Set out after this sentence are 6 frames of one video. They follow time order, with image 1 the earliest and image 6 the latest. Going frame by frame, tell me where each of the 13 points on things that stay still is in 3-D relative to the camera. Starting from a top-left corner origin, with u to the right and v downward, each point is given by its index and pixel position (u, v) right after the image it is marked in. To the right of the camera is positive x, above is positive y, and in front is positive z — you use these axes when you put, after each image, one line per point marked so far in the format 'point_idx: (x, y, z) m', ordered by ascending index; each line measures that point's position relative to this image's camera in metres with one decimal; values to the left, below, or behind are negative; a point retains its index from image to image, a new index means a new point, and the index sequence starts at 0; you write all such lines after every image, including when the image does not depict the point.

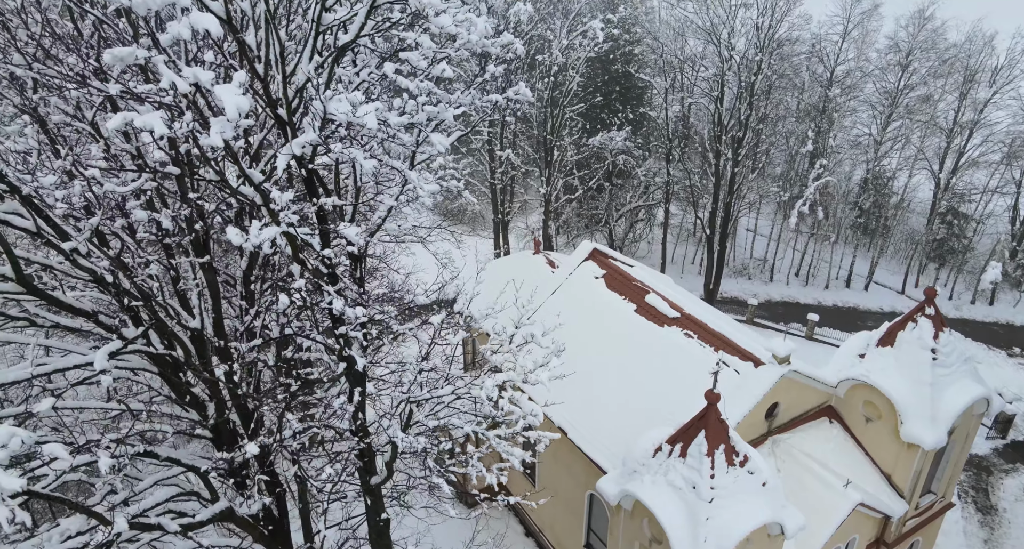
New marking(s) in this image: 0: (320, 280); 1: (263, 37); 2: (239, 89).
0: (-2.9, -0.1, +9.0) m
1: (-2.6, +2.5, +6.6) m
2: (-2.2, +1.5, +5.2) m
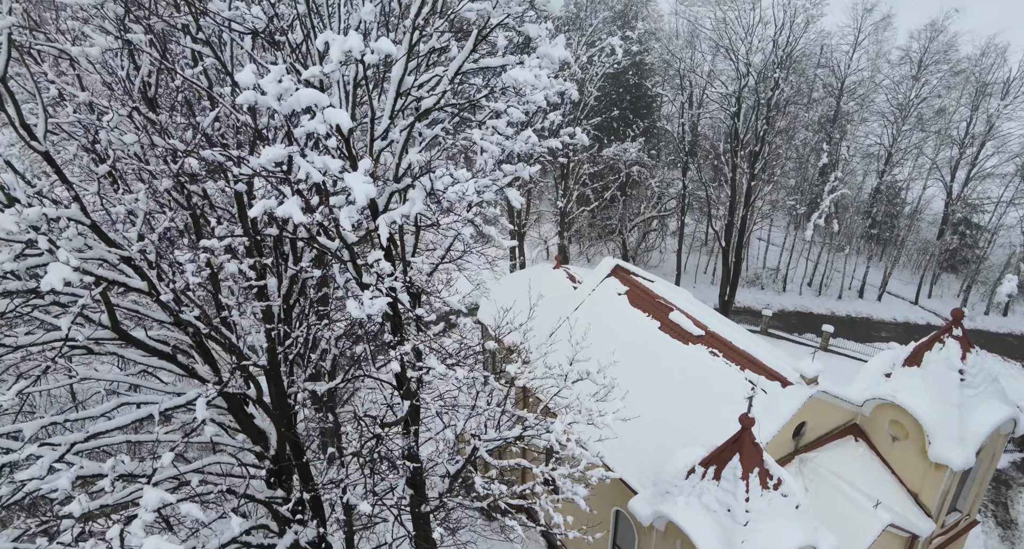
0: (-1.9, -0.8, +9.4) m
1: (-1.7, +1.9, +7.0) m
2: (-1.3, +0.9, +5.6) m
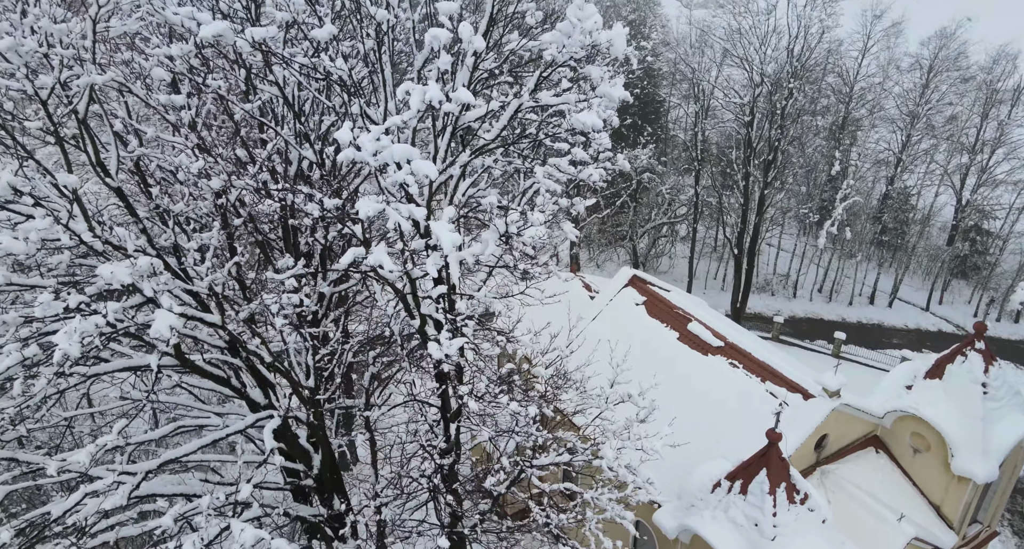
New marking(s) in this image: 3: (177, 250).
0: (-1.2, -1.2, +9.5) m
1: (-1.0, +1.4, +7.1) m
2: (-0.6, +0.5, +5.8) m
3: (-3.9, +0.3, +7.3) m
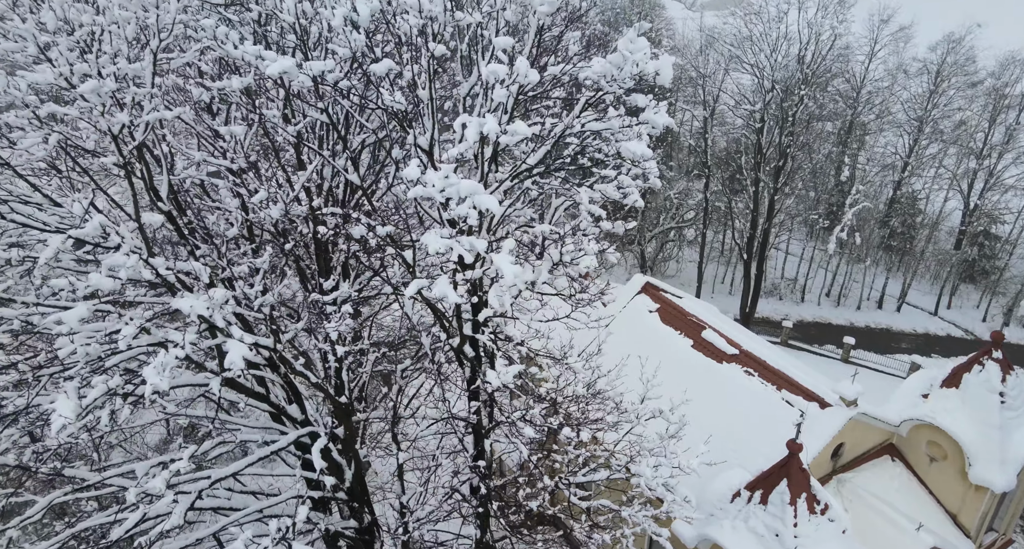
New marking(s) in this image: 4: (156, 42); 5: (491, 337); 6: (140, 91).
0: (-0.6, -1.5, +9.7) m
1: (-0.4, +1.2, +7.3) m
2: (0.0, +0.2, +5.9) m
3: (-3.4, 0.0, +7.4) m
4: (-3.9, +2.6, +7.0) m
5: (-0.3, -0.9, +8.5) m
6: (-3.8, +1.9, +6.4) m
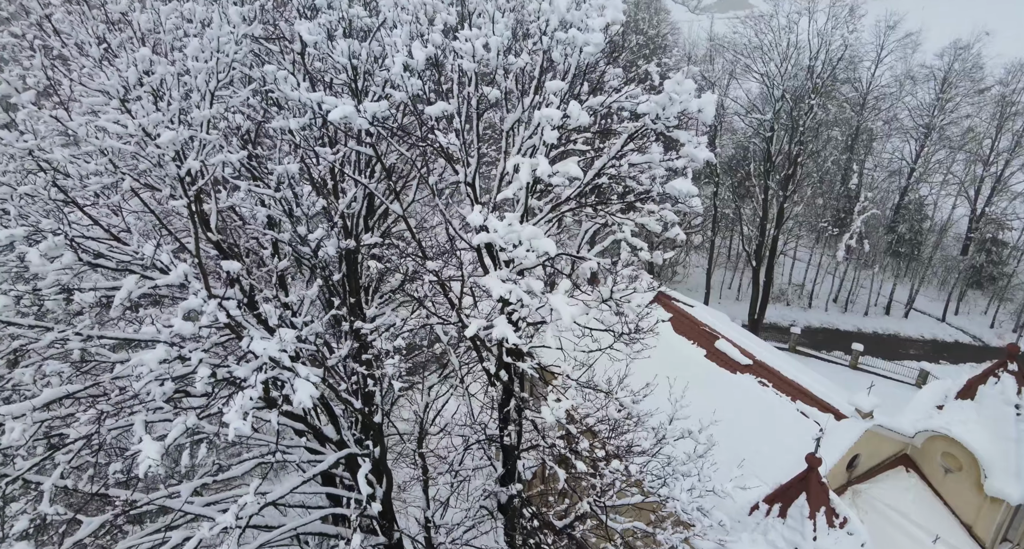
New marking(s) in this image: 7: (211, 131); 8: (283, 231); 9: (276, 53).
0: (-0.1, -1.9, +9.8) m
1: (+0.1, +0.8, +7.4) m
2: (+0.5, -0.2, +6.0) m
3: (-2.9, -0.4, +7.6) m
4: (-3.4, +2.2, +7.2) m
5: (+0.2, -1.2, +8.6) m
6: (-3.3, +1.5, +6.6) m
7: (-3.3, +1.6, +6.7) m
8: (-3.0, +0.6, +7.8) m
9: (-3.2, +3.0, +8.3) m
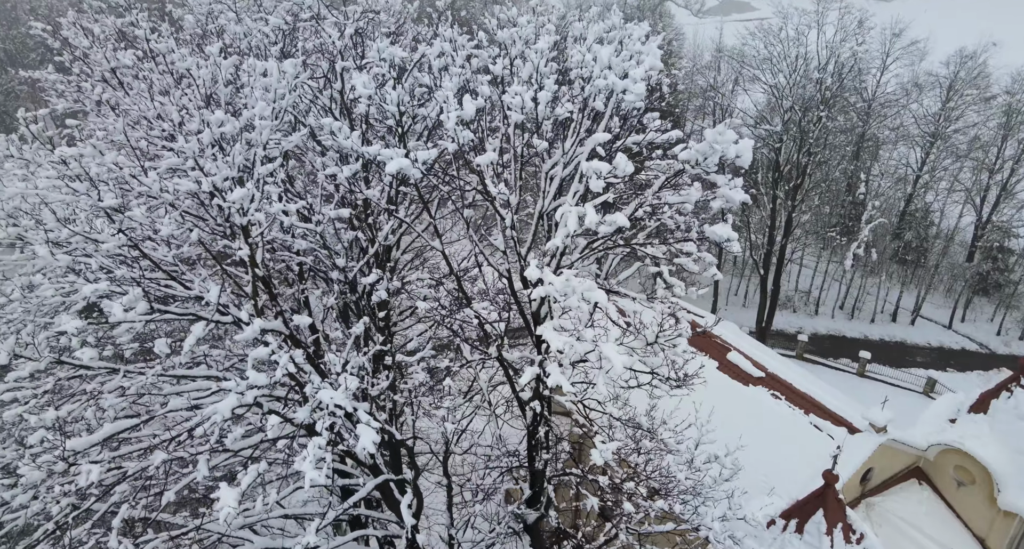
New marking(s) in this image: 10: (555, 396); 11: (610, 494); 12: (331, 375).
0: (+0.4, -2.4, +10.0) m
1: (+0.6, +0.3, +7.6) m
2: (+1.0, -0.7, +6.3) m
3: (-2.3, -0.9, +7.8) m
4: (-2.9, +1.7, +7.4) m
5: (+0.8, -1.7, +8.9) m
6: (-2.8, +1.0, +6.8) m
7: (-2.8, +1.1, +6.9) m
8: (-2.4, +0.1, +8.1) m
9: (-2.7, +2.5, +8.5) m
10: (+0.6, -1.8, +9.0) m
11: (+1.4, -3.4, +9.8) m
12: (-2.3, -1.2, +7.4) m
